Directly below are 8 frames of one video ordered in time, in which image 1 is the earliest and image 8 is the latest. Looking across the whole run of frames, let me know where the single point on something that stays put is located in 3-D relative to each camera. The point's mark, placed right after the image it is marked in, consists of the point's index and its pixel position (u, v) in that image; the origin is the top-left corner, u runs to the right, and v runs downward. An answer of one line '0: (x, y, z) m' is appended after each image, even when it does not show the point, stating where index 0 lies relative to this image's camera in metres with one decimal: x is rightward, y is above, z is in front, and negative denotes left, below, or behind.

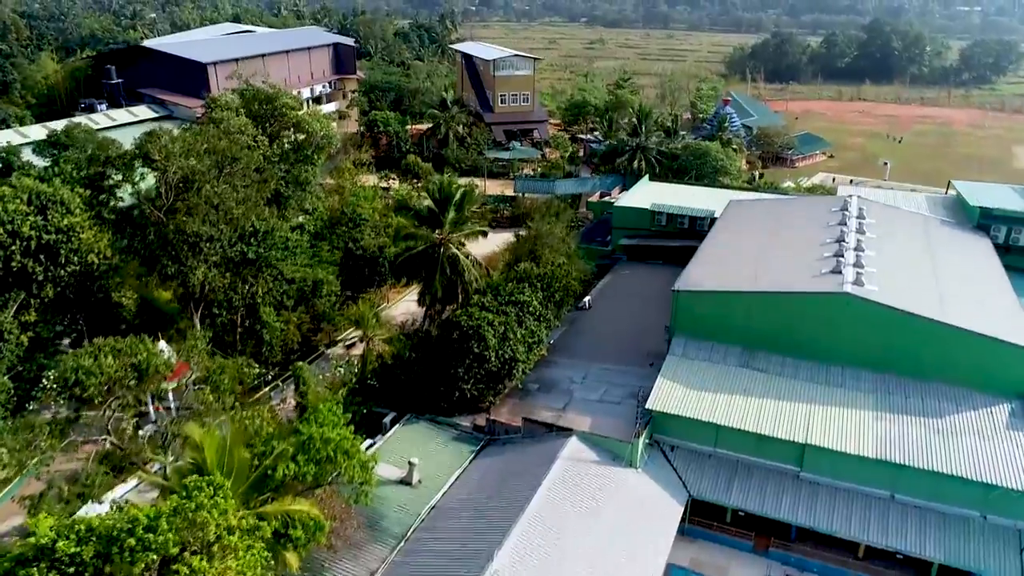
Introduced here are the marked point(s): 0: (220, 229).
0: (-7.2, +1.4, +18.2) m
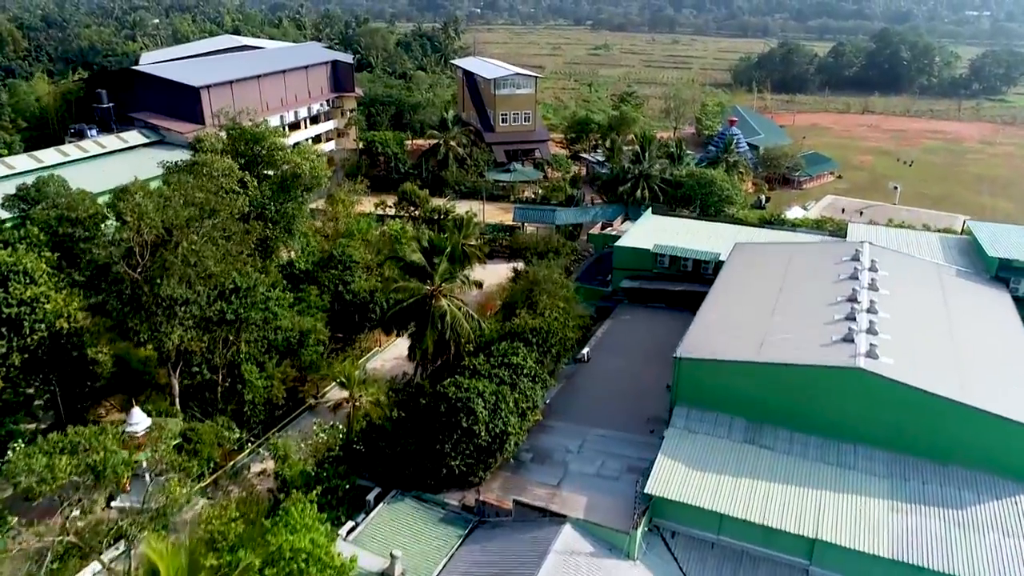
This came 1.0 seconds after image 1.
0: (-7.4, -0.1, +17.3) m
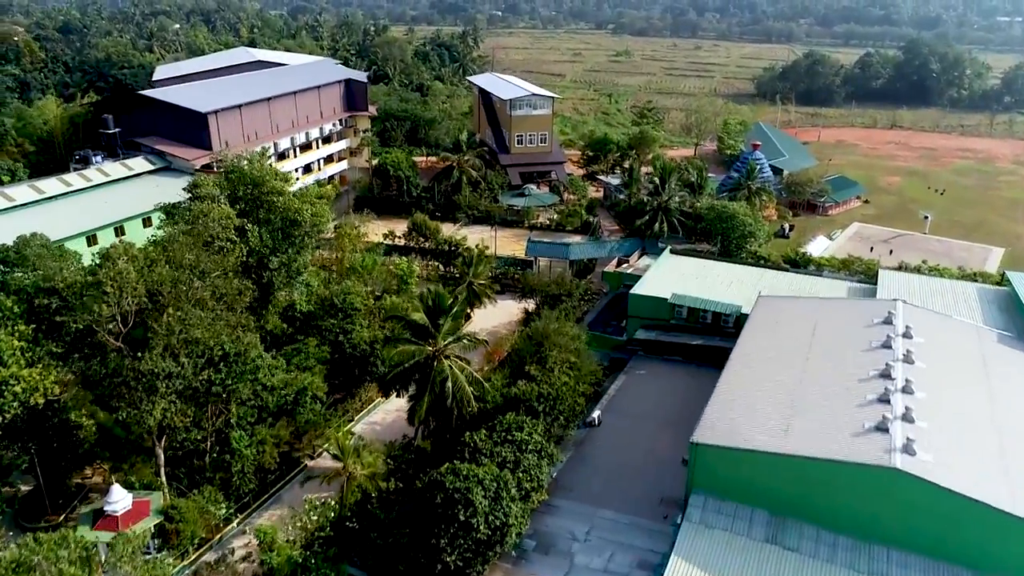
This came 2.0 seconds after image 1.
0: (-7.3, -1.6, +16.3) m
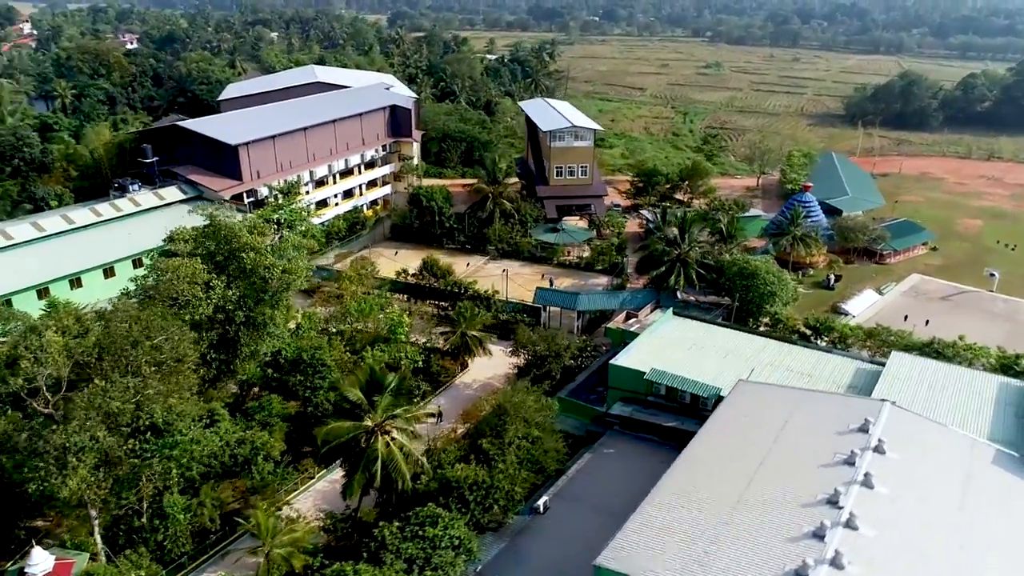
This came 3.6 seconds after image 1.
0: (-9.2, -3.3, +16.6) m
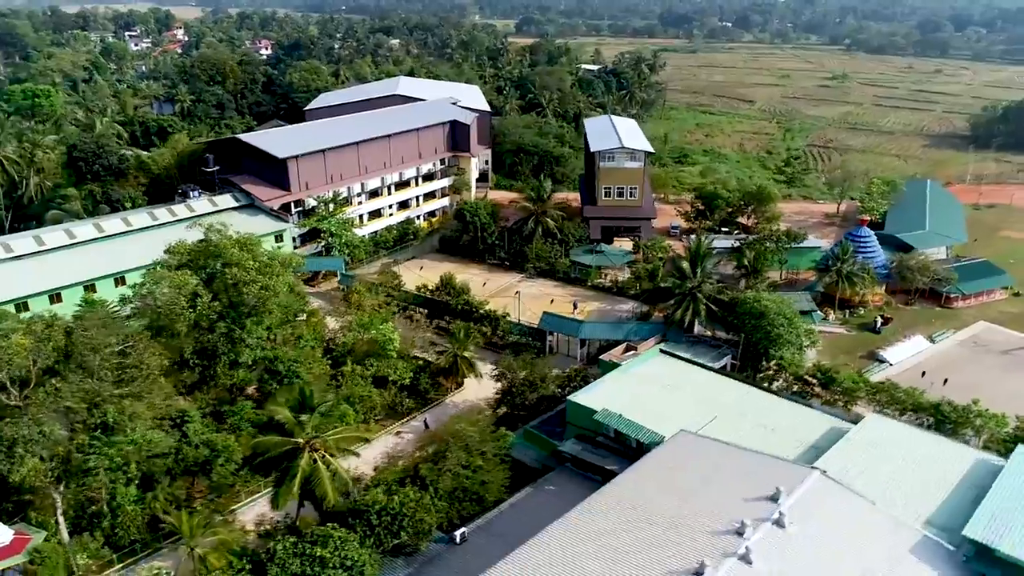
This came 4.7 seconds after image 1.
0: (-11.7, -3.6, +18.7) m
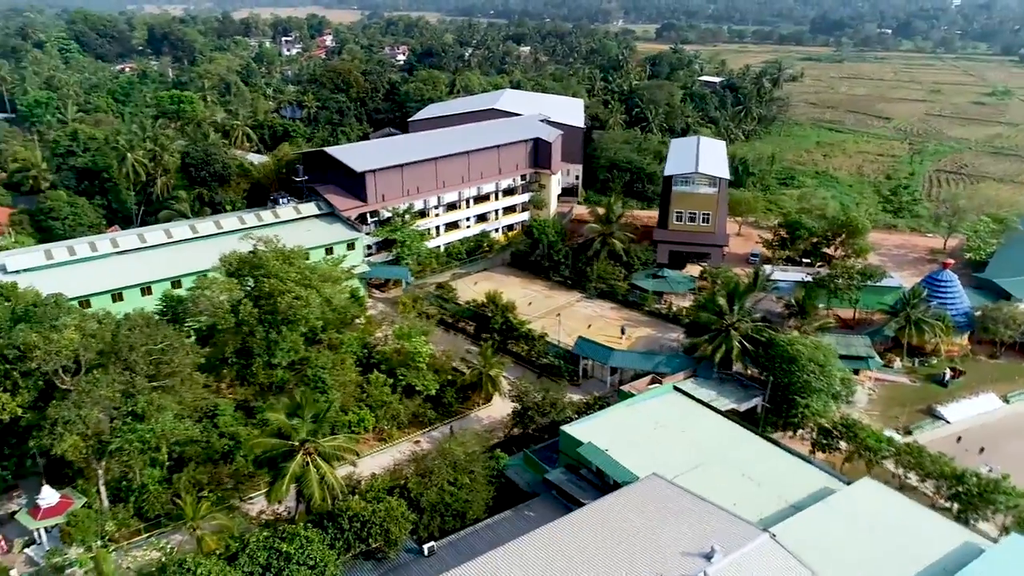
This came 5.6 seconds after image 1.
0: (-12.6, -3.7, +21.9) m
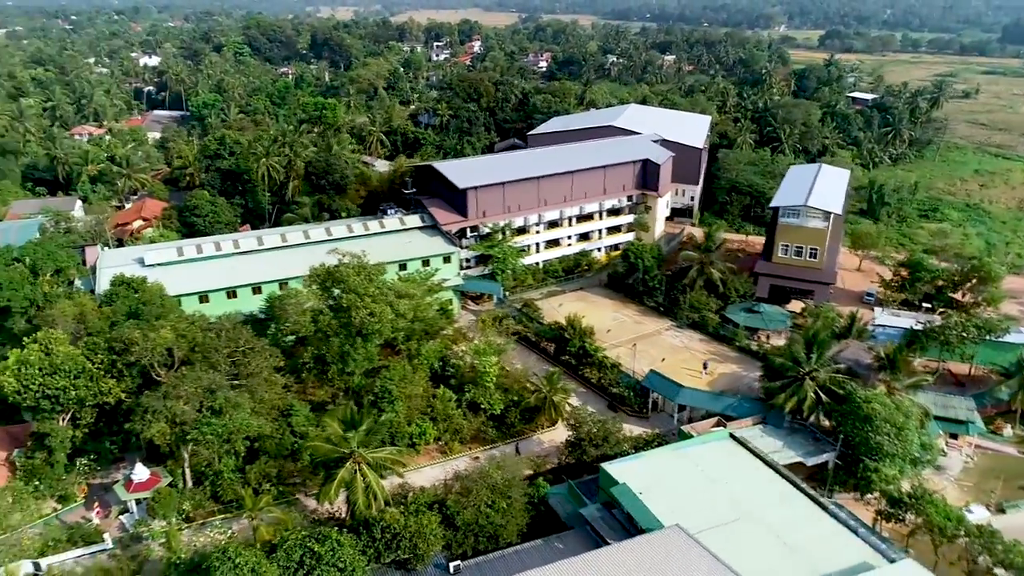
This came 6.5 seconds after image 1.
0: (-11.4, -3.9, +24.8) m
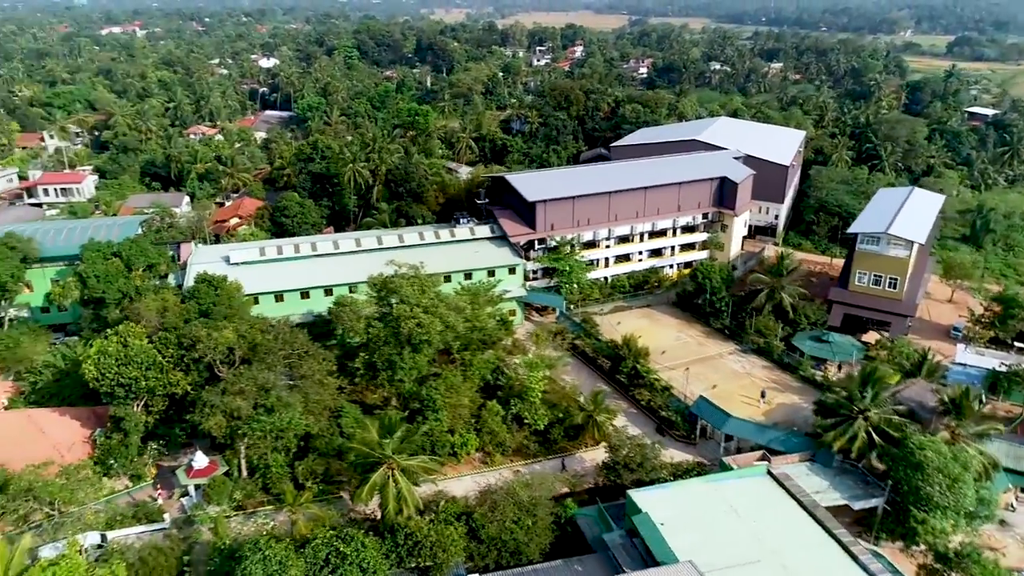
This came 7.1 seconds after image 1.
0: (-10.3, -4.0, +26.8) m
